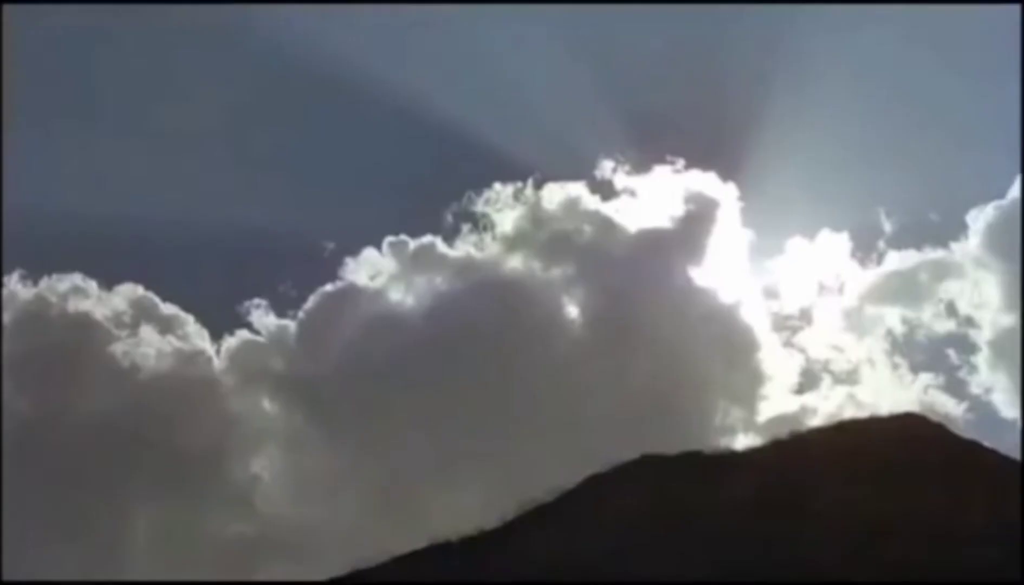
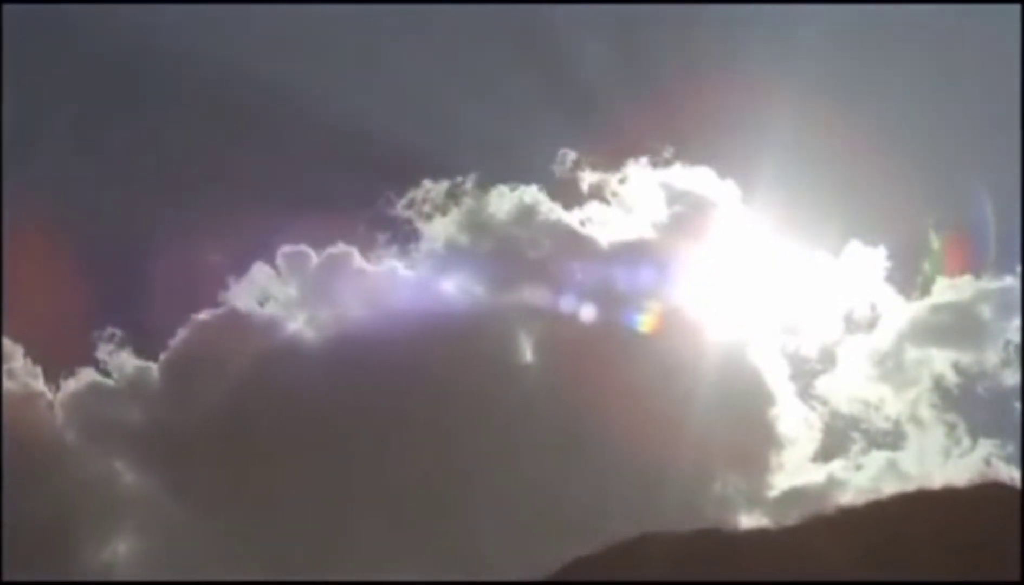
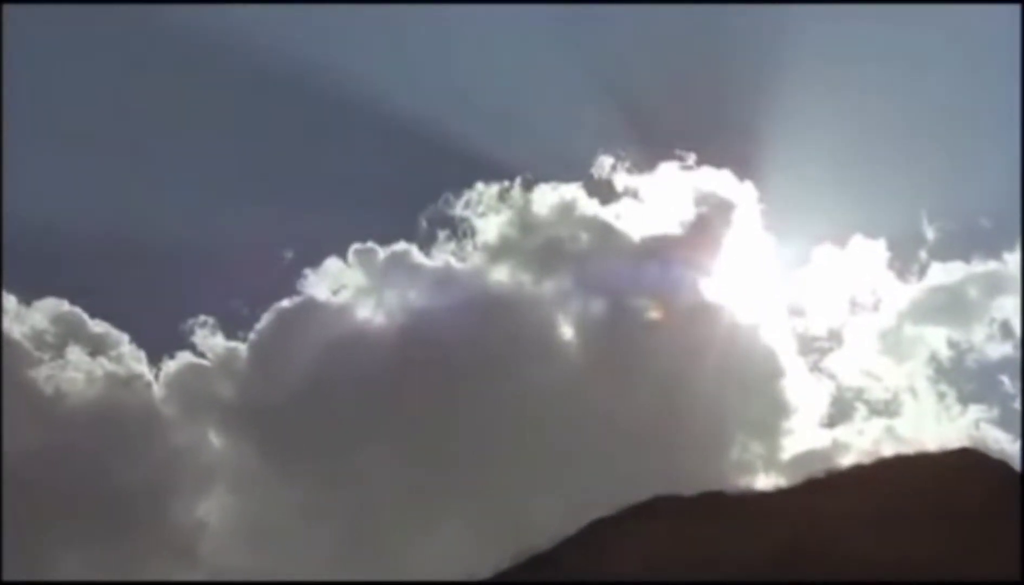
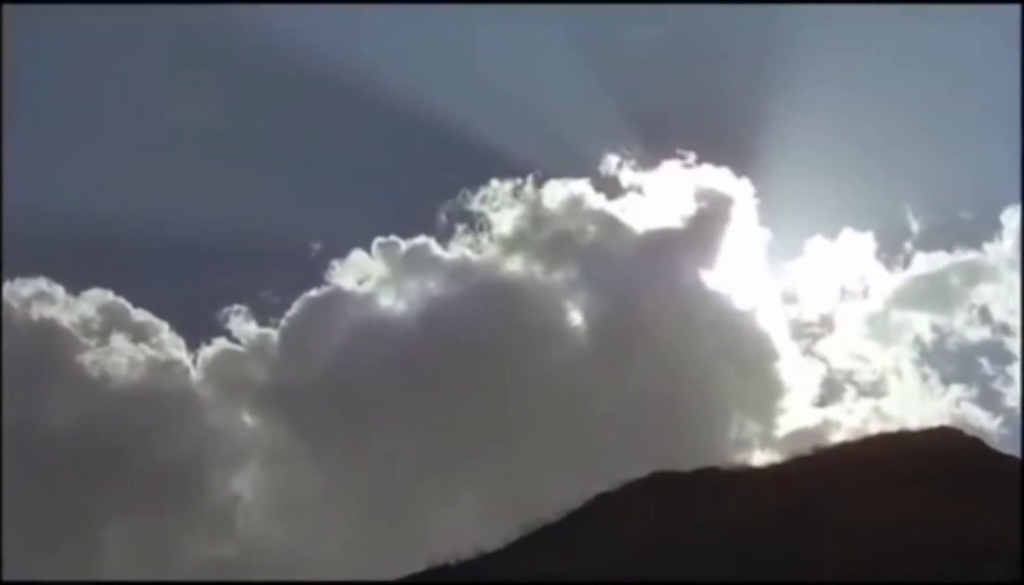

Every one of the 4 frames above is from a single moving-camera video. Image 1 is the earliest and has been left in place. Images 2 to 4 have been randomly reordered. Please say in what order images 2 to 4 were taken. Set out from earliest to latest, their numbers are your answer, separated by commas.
4, 3, 2
